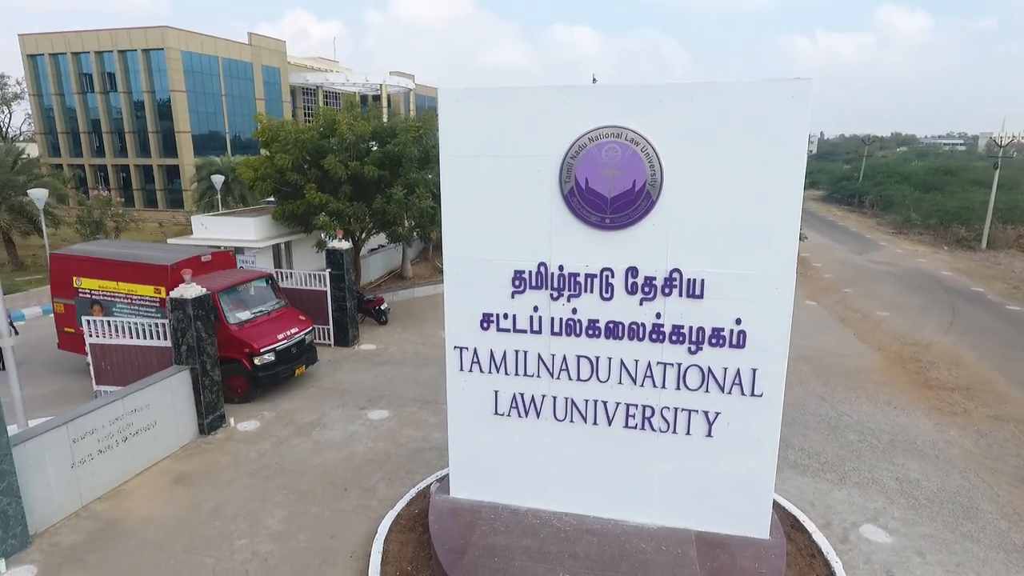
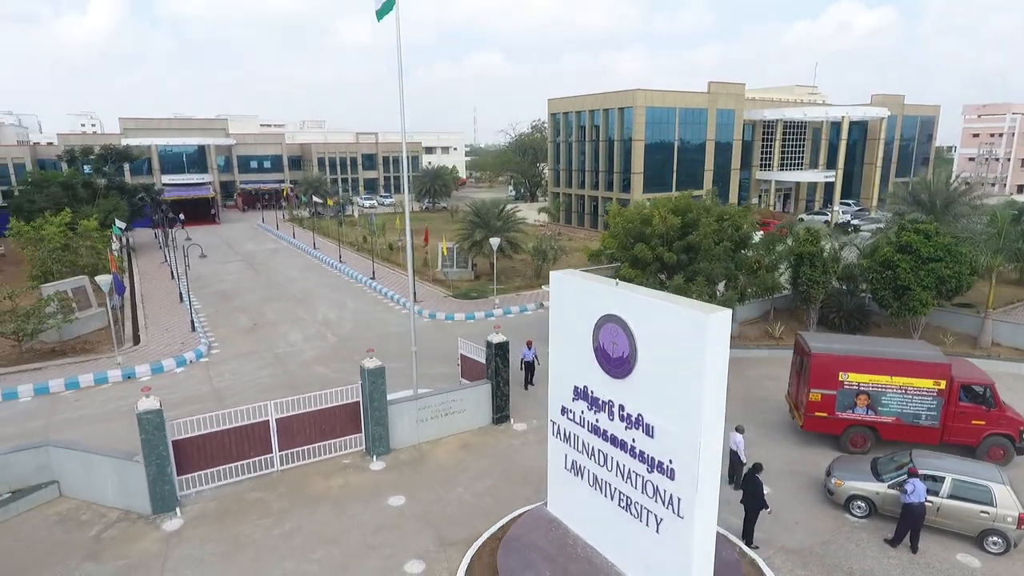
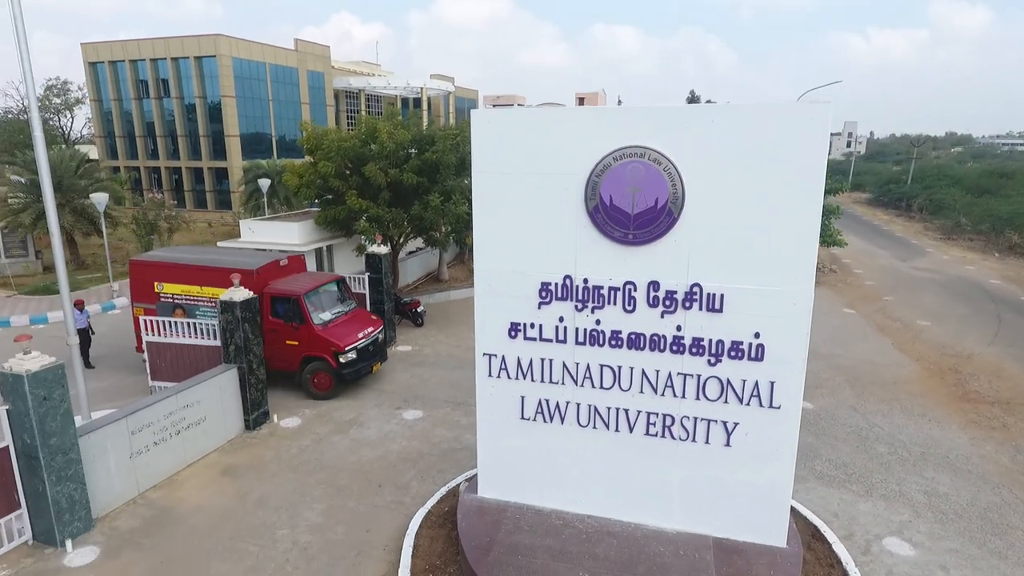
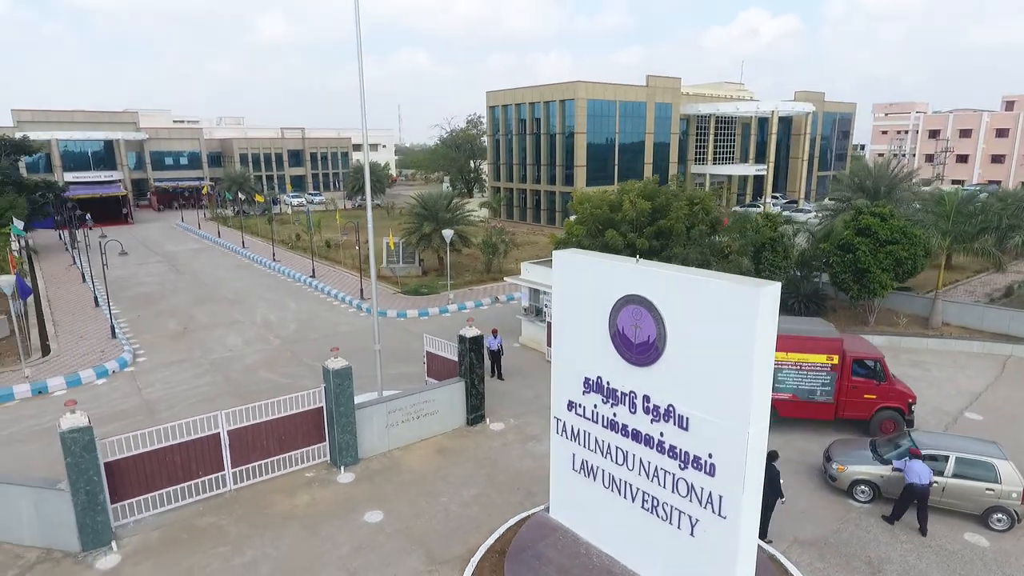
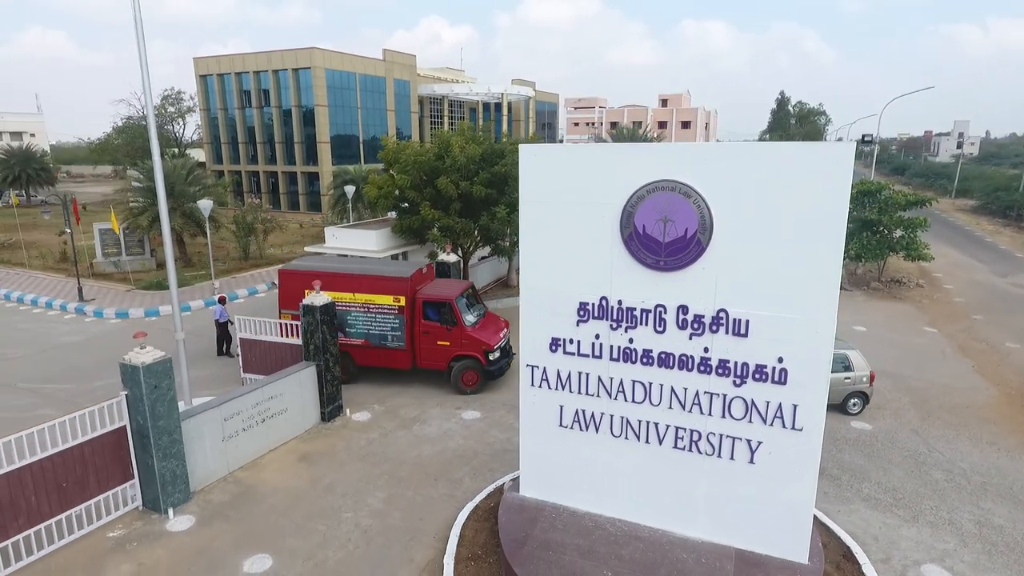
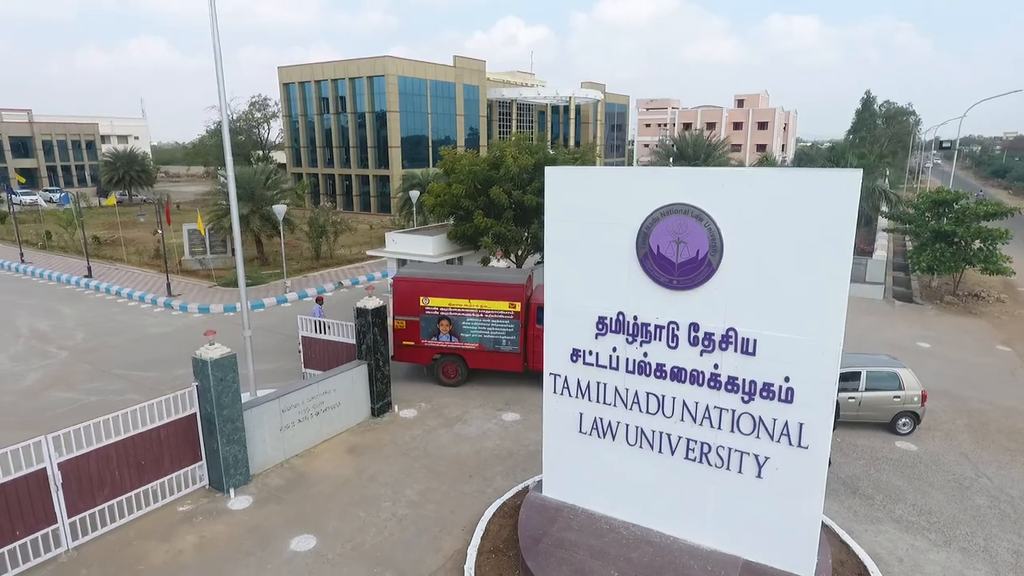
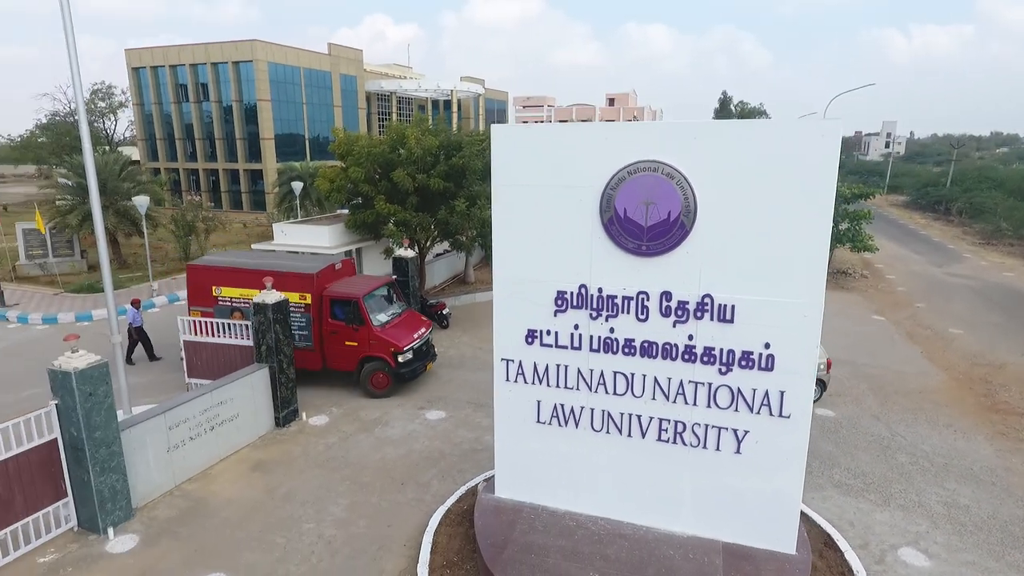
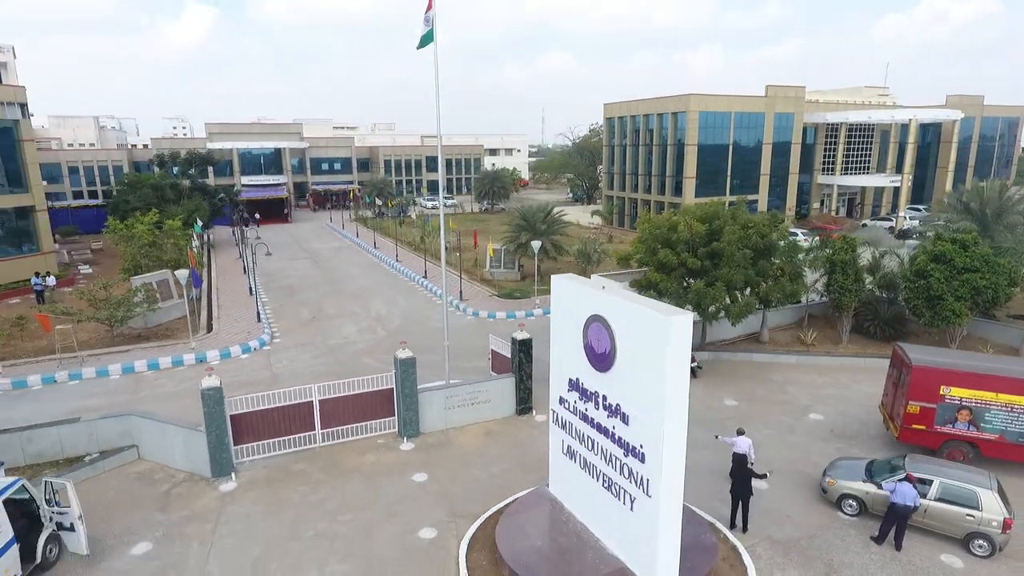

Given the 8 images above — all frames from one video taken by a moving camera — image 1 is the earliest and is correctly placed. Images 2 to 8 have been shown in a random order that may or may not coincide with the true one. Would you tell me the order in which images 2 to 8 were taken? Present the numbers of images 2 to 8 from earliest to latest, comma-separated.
3, 7, 5, 6, 4, 2, 8
